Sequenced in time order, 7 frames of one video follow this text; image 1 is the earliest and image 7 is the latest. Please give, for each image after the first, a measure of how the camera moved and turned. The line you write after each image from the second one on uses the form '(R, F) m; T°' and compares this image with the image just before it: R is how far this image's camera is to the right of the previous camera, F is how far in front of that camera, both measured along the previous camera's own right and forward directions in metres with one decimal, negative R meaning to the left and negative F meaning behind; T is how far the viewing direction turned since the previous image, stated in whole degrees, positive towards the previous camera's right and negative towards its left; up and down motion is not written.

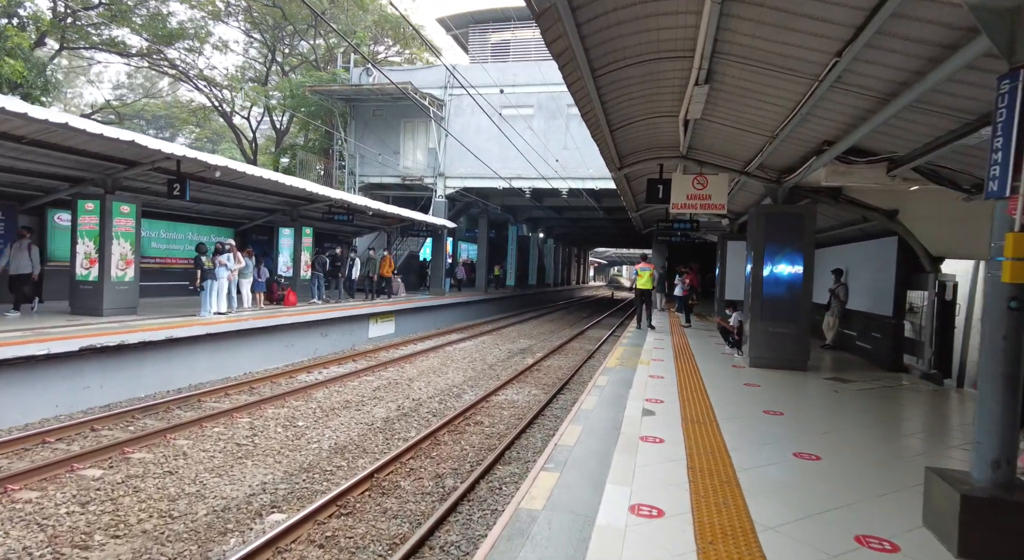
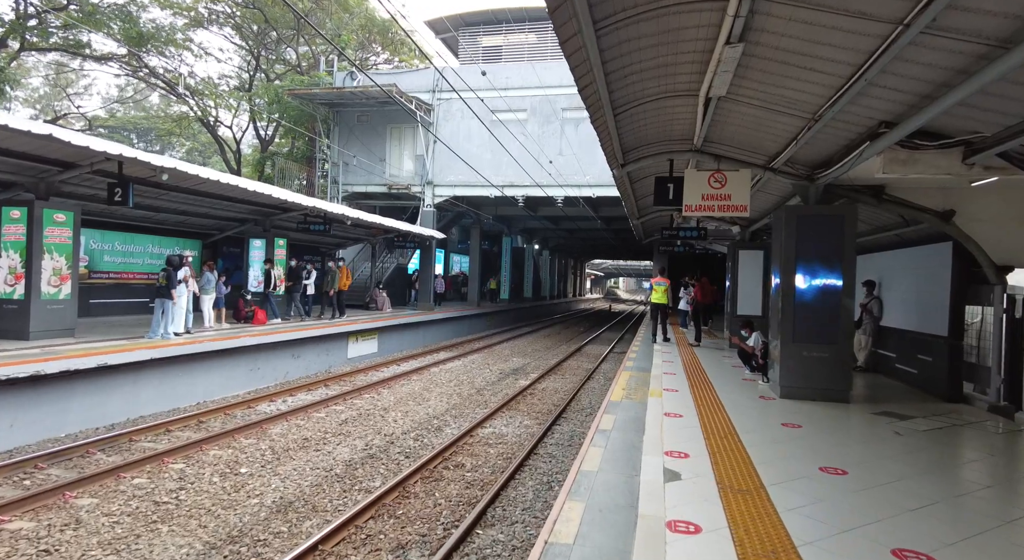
(+0.1, +1.2) m; 0°
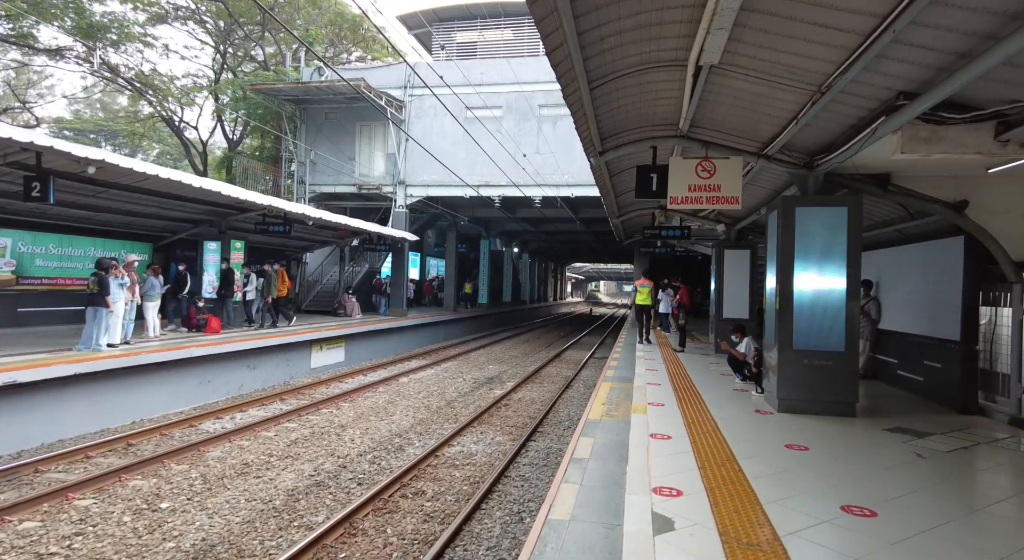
(+0.2, +0.8) m; +2°
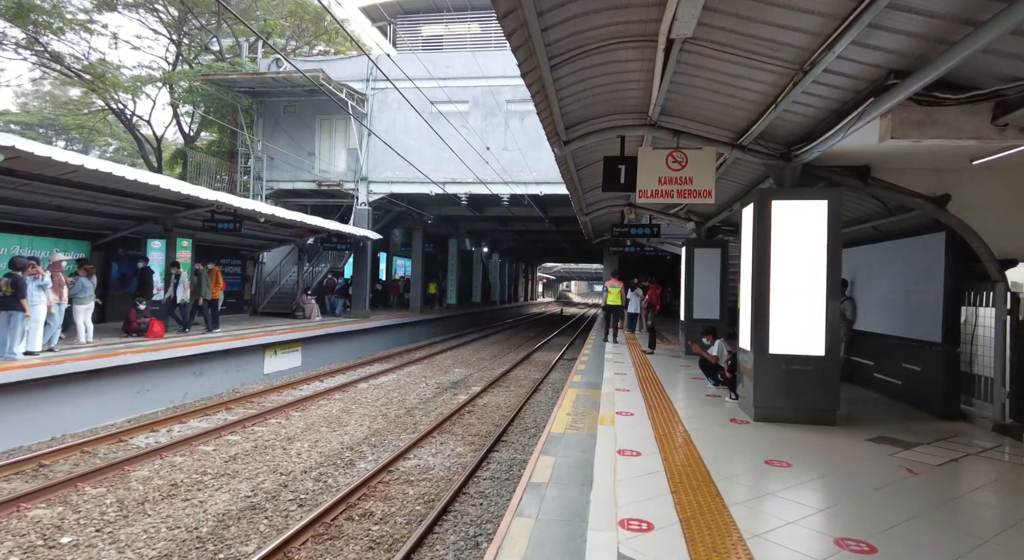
(+0.2, +0.5) m; +3°
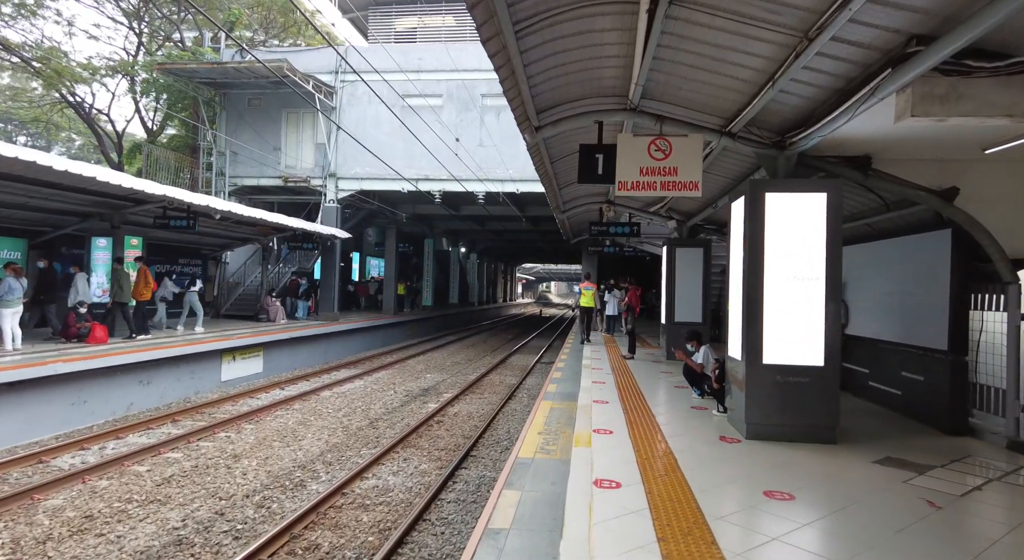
(+0.1, +0.6) m; +2°
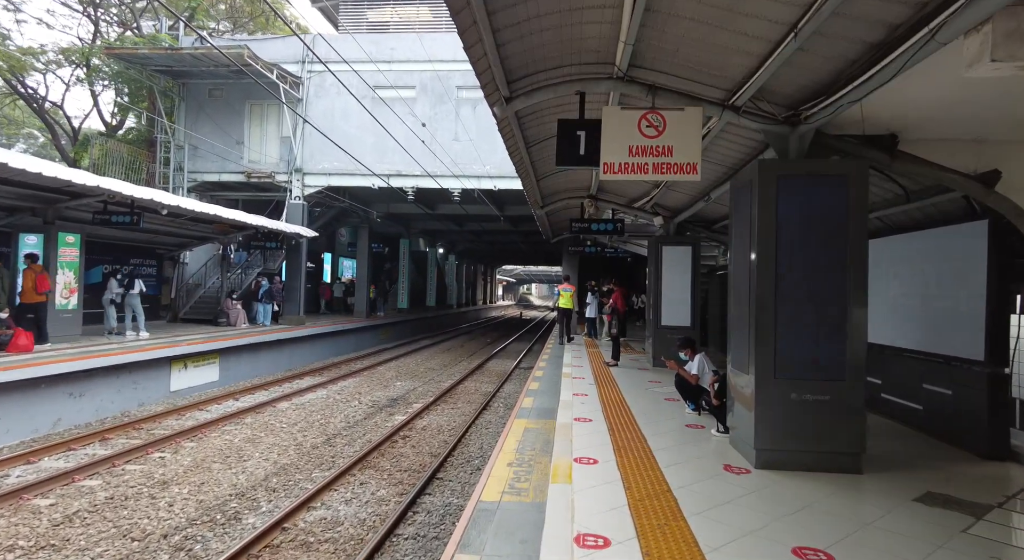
(+0.1, +0.8) m; +2°
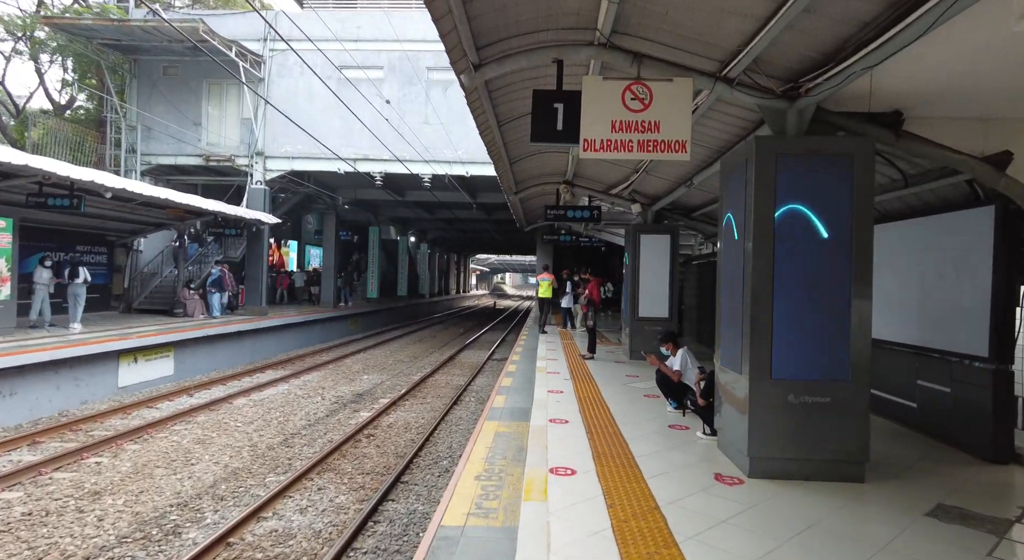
(0.0, +0.5) m; +3°
